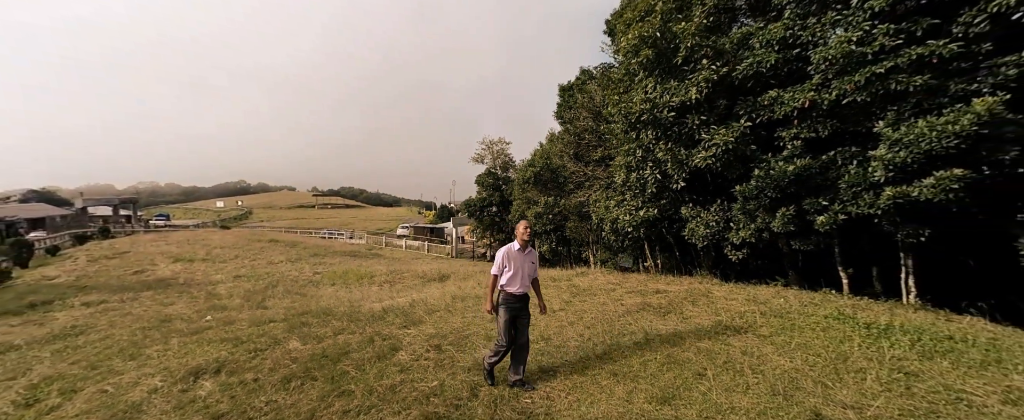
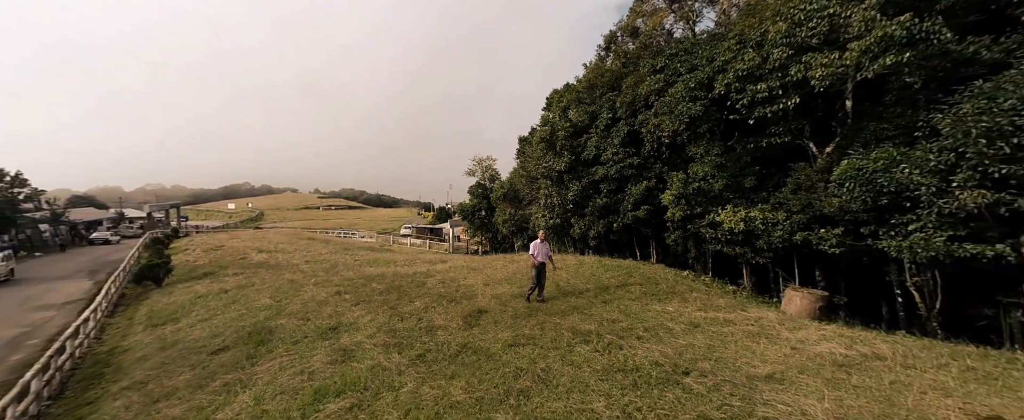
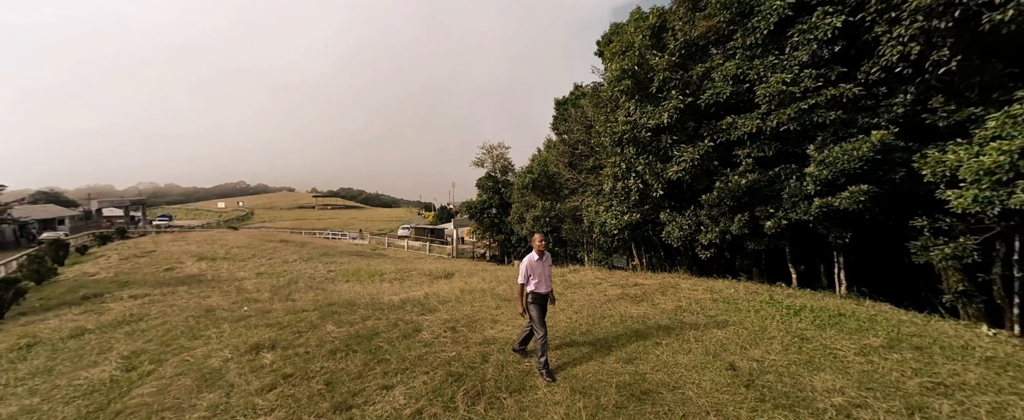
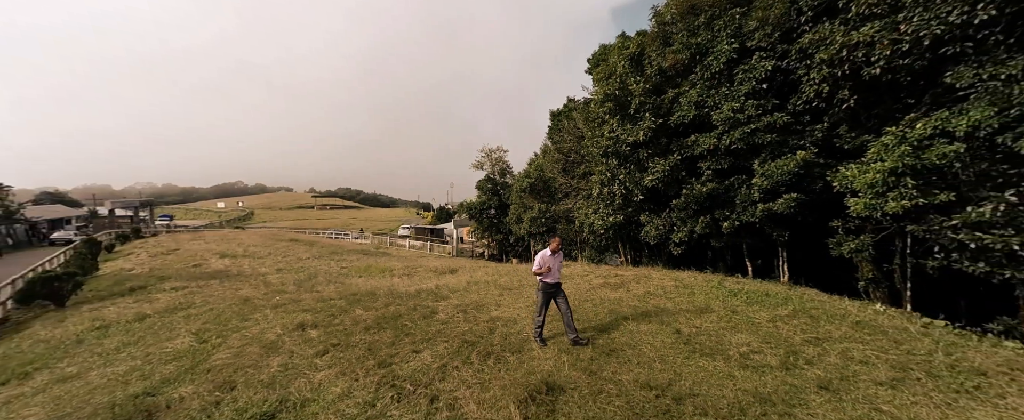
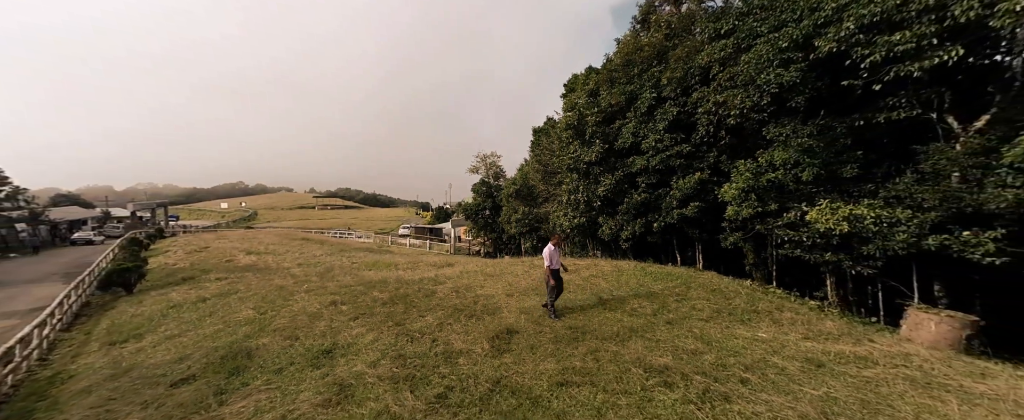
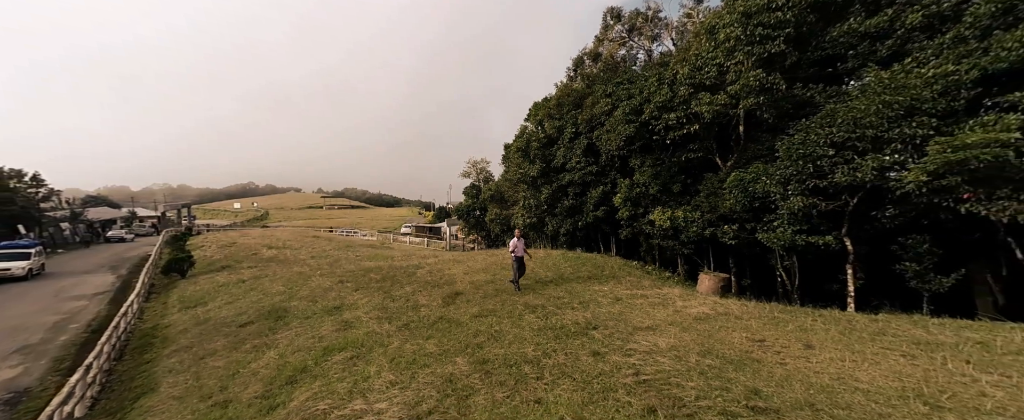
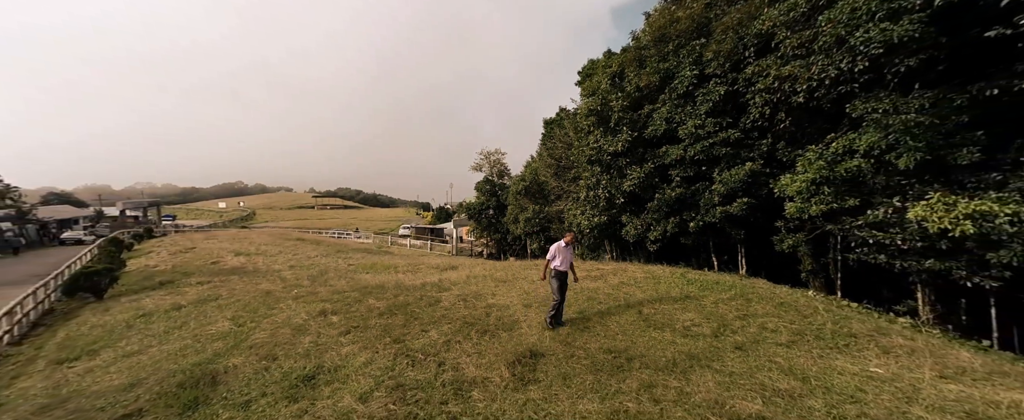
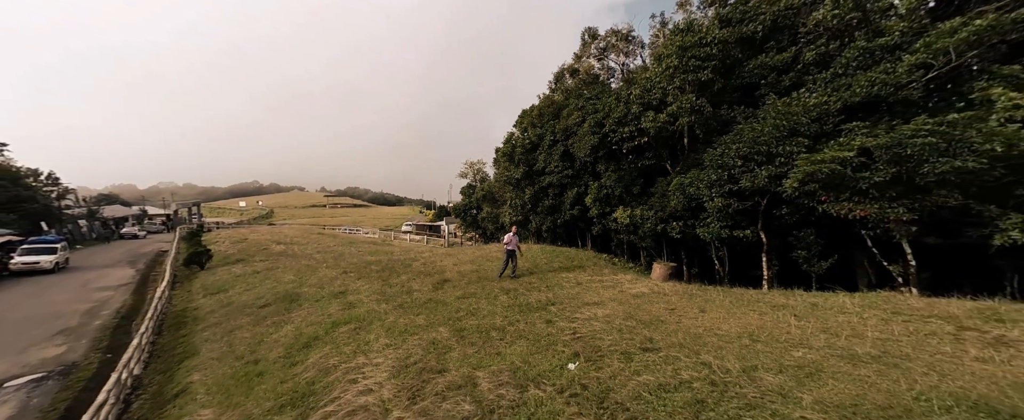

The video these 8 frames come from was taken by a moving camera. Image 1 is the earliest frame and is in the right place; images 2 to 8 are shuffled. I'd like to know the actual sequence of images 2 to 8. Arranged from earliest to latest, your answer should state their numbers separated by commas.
3, 4, 7, 5, 2, 6, 8
